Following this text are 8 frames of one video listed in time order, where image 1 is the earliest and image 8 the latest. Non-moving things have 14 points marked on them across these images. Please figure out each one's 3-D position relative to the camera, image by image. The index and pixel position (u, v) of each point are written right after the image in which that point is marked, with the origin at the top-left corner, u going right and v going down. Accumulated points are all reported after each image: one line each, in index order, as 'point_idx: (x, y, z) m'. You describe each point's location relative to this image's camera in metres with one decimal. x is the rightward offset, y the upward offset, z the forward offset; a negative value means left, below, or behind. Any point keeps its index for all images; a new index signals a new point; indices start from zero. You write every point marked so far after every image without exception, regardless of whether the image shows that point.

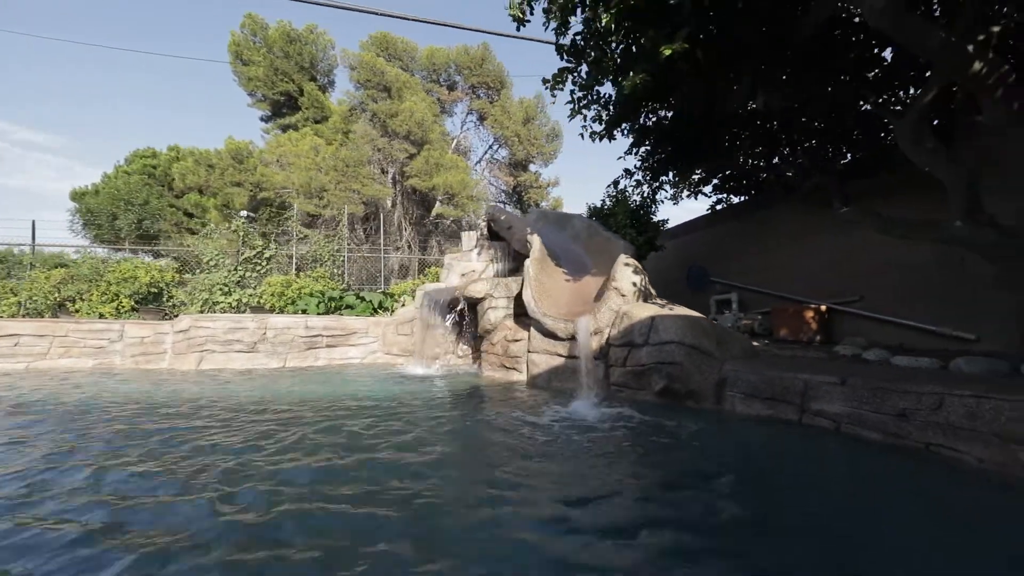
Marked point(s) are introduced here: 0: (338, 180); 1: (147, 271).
0: (-5.6, +3.5, +16.8) m
1: (-7.3, +0.3, +10.5) m
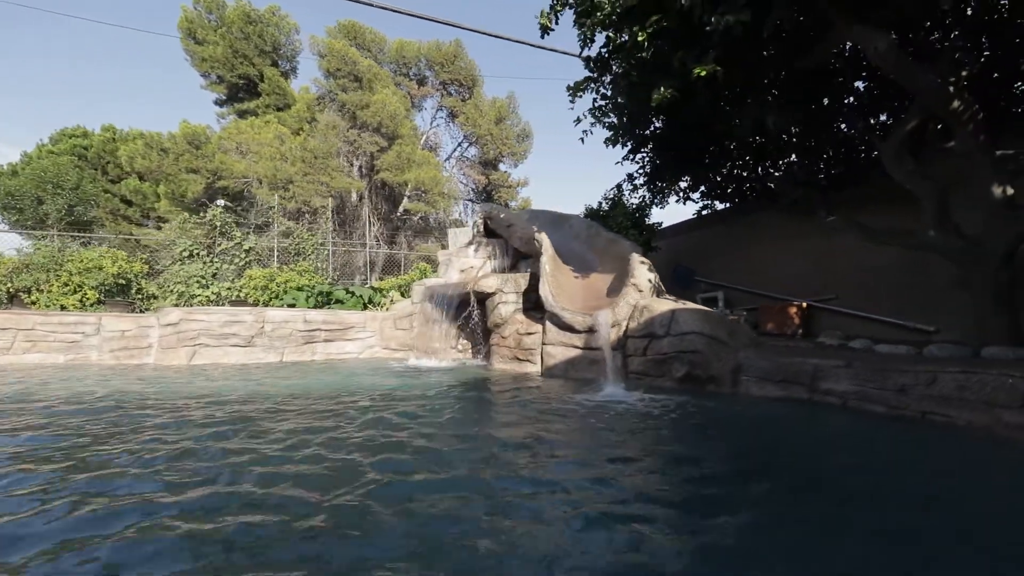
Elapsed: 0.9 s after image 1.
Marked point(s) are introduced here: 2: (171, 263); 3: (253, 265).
0: (-6.5, +3.6, +16.3) m
1: (-7.6, +0.5, +10.0) m
2: (-6.9, +0.5, +10.7) m
3: (-5.4, +0.5, +11.4) m
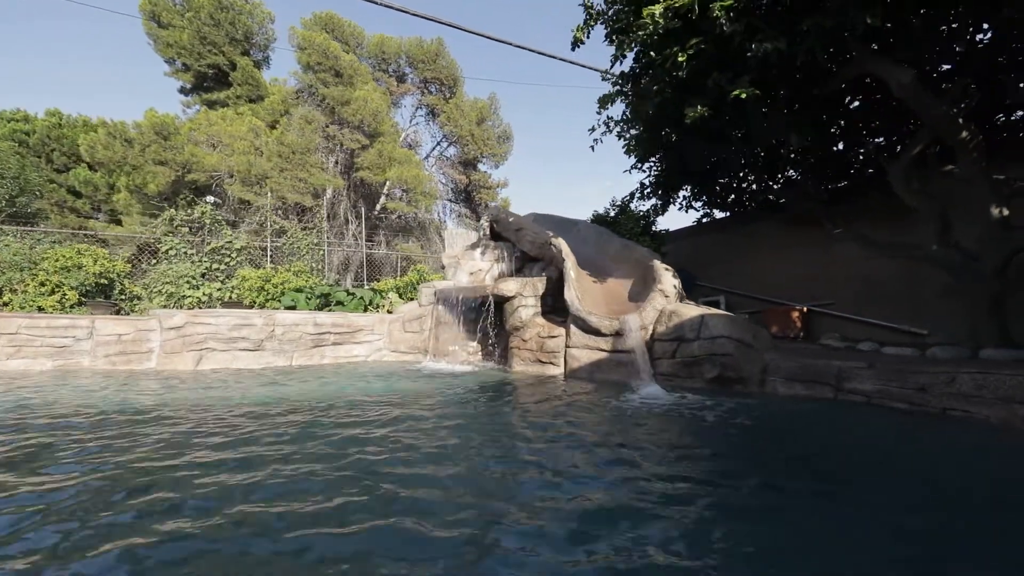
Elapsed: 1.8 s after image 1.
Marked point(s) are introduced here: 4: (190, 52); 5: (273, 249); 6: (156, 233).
0: (-7.1, +3.7, +15.8) m
1: (-7.5, +0.5, +9.4) m
2: (-6.9, +0.5, +10.2) m
3: (-5.5, +0.5, +11.0) m
4: (-11.2, +8.3, +18.1) m
5: (-5.2, +0.9, +12.0) m
6: (-7.5, +1.1, +11.5) m
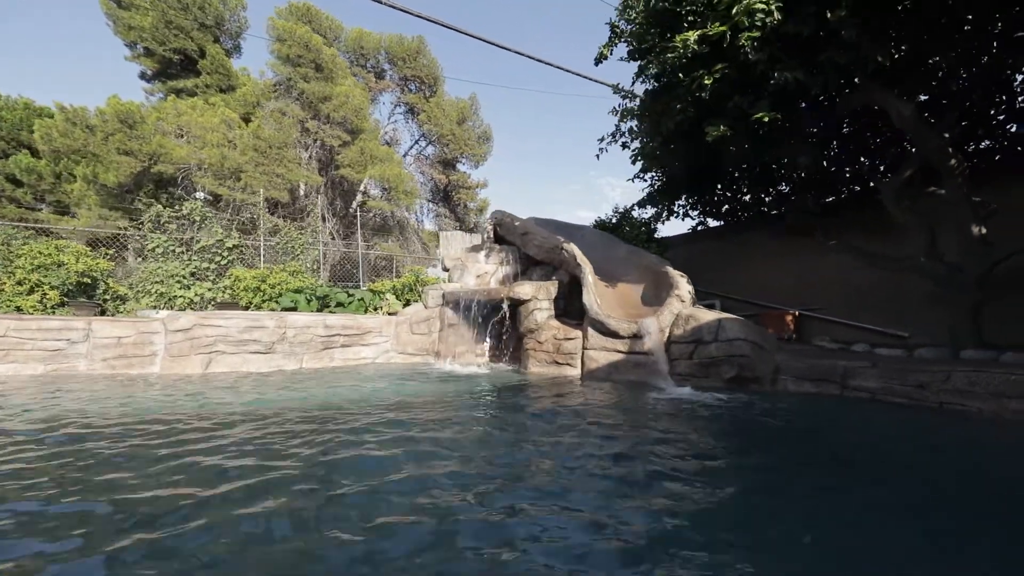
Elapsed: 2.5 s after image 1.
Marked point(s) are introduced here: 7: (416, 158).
0: (-7.6, +3.7, +15.3) m
1: (-7.5, +0.5, +8.9) m
2: (-6.9, +0.5, +9.7) m
3: (-5.6, +0.5, +10.7) m
4: (-11.9, +8.4, +17.2) m
5: (-5.4, +0.9, +11.8) m
6: (-7.6, +1.2, +10.9) m
7: (-3.5, +4.7, +18.5) m
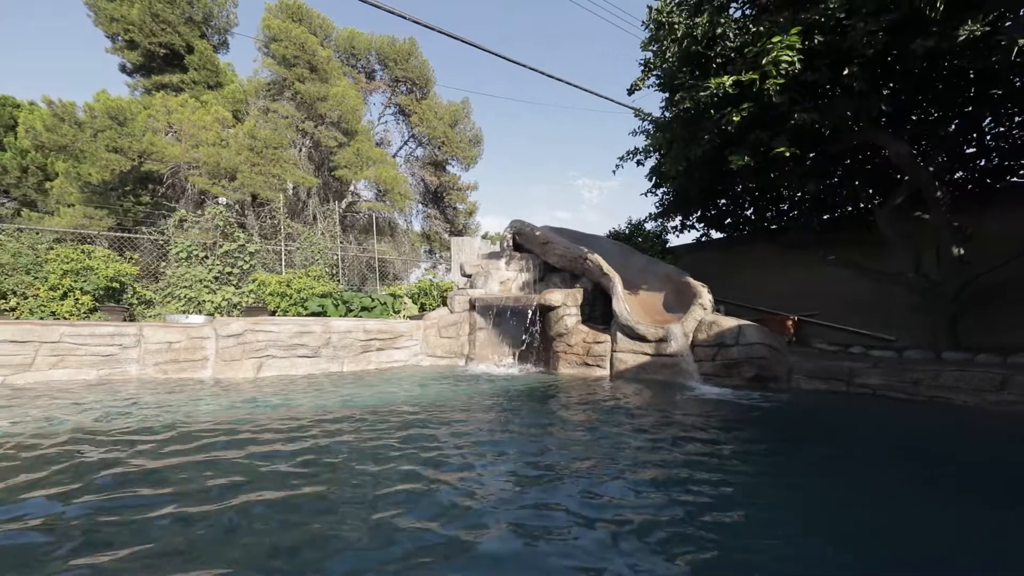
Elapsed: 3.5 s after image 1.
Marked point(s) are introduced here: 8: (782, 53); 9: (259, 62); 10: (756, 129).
0: (-7.7, +3.7, +15.3) m
1: (-7.0, +0.4, +8.9) m
2: (-6.5, +0.4, +9.8) m
3: (-5.3, +0.4, +10.9) m
4: (-12.1, +8.4, +16.8) m
5: (-5.2, +0.8, +11.9) m
6: (-7.3, +1.1, +11.0) m
7: (-3.8, +4.7, +18.8) m
8: (+3.1, +2.7, +6.0) m
9: (-8.8, +7.9, +18.2) m
10: (+3.2, +2.1, +6.8) m
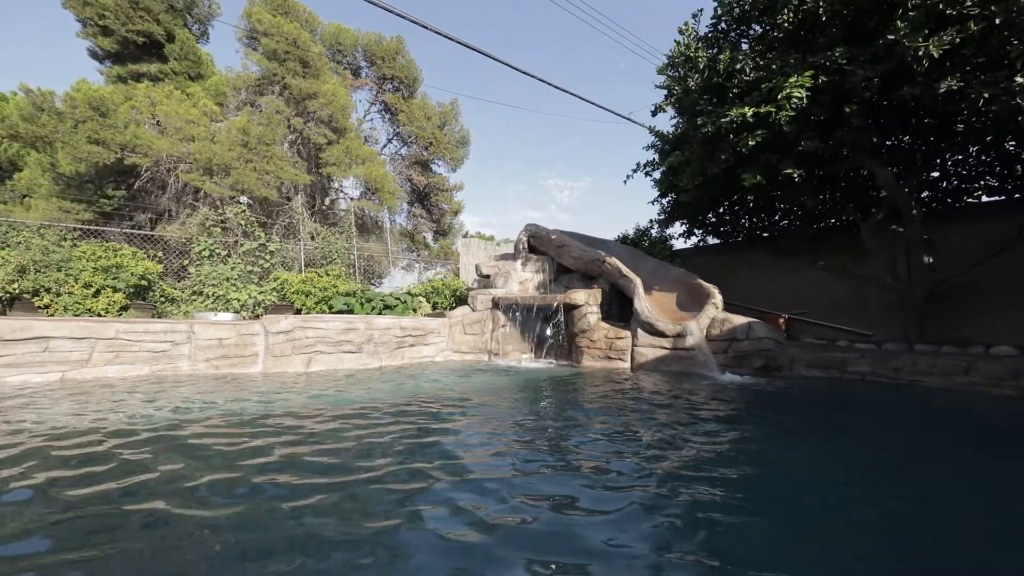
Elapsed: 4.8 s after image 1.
0: (-7.8, +3.8, +15.2) m
1: (-6.5, +0.5, +9.0) m
2: (-6.1, +0.5, +9.9) m
3: (-5.0, +0.4, +11.1) m
4: (-12.3, +8.5, +16.2) m
5: (-5.0, +0.9, +12.1) m
6: (-7.0, +1.1, +10.9) m
7: (-4.3, +4.8, +19.0) m
8: (+3.8, +2.7, +7.0) m
9: (-9.2, +8.0, +18.0) m
10: (+3.9, +2.1, +7.9) m
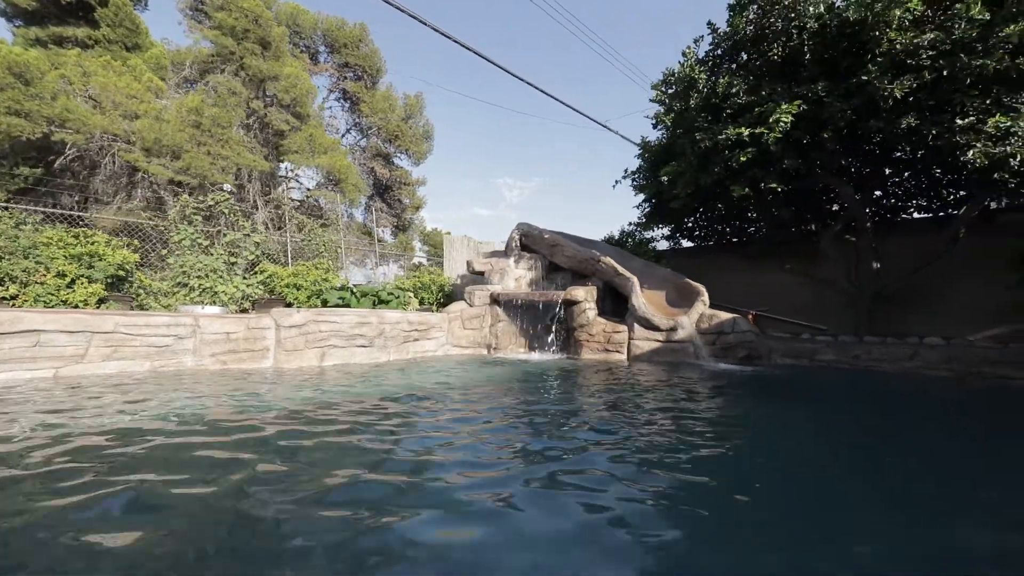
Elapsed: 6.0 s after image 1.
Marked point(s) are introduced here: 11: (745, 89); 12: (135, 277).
0: (-8.5, +4.0, +14.2) m
1: (-6.3, +0.6, +8.3) m
2: (-6.0, +0.6, +9.3) m
3: (-5.2, +0.6, +10.7) m
4: (-13.1, +8.8, +14.4) m
5: (-5.3, +1.0, +11.7) m
6: (-7.1, +1.3, +10.2) m
7: (-5.7, +5.0, +18.6) m
8: (+4.3, +2.7, +8.1) m
9: (-10.3, +8.3, +16.7) m
10: (+4.2, +2.1, +8.9) m
11: (+3.9, +3.4, +8.7) m
12: (-6.5, +0.2, +9.0) m
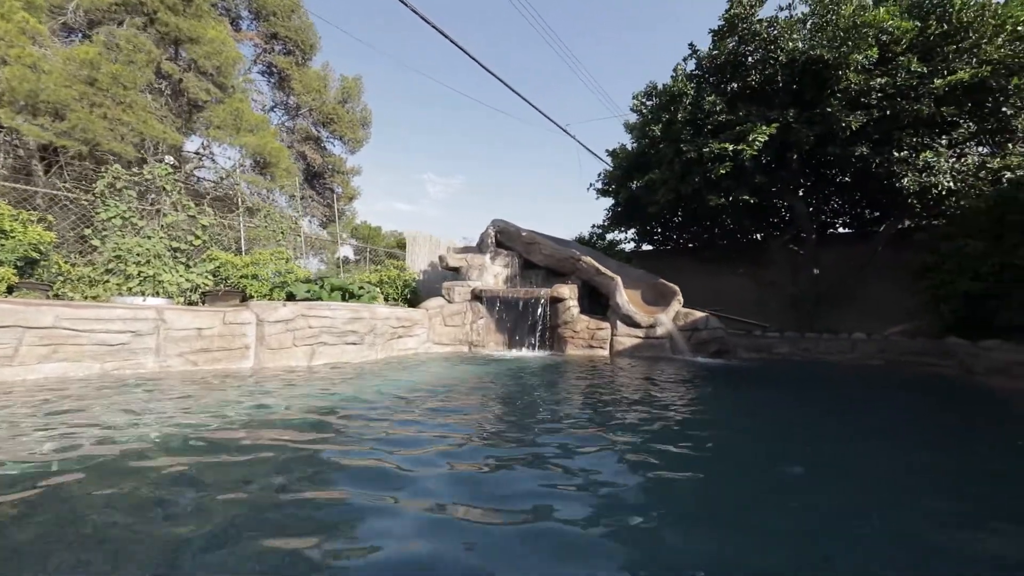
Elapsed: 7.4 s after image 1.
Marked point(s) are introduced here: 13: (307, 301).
0: (-9.4, +4.3, +11.9) m
1: (-5.9, +0.8, +6.7) m
2: (-5.9, +0.8, +7.7) m
3: (-5.4, +0.8, +9.2) m
4: (-13.8, +9.1, +11.0) m
5: (-5.8, +1.2, +10.2) m
6: (-7.1, +1.5, +8.3) m
7: (-7.8, +5.2, +16.8) m
8: (+4.4, +2.6, +9.0) m
9: (-11.7, +8.6, +13.9) m
10: (+4.1, +2.0, +9.8) m
11: (+3.9, +3.3, +9.6) m
12: (-6.3, +0.4, +7.4) m
13: (-3.2, -0.2, +8.0) m
